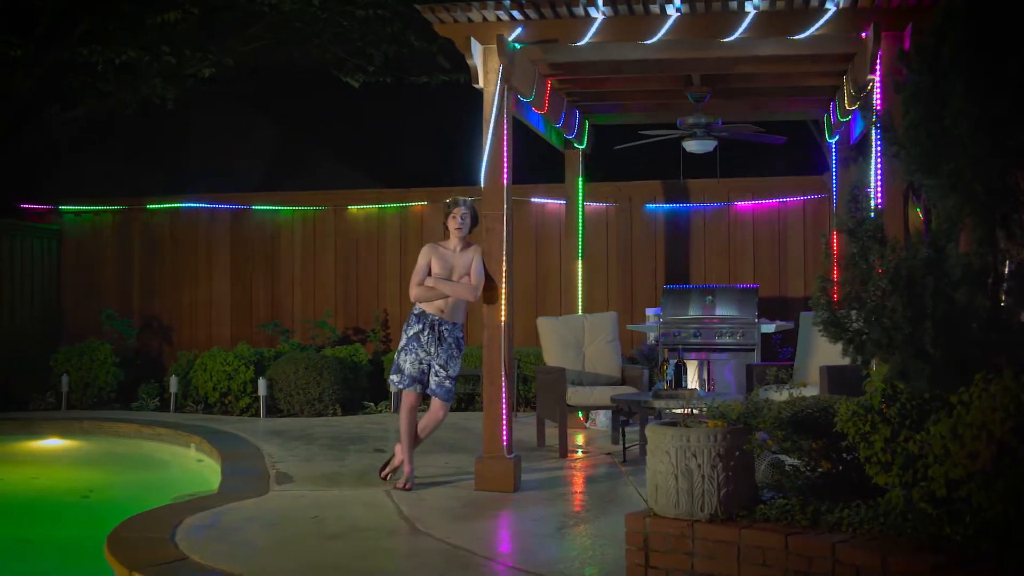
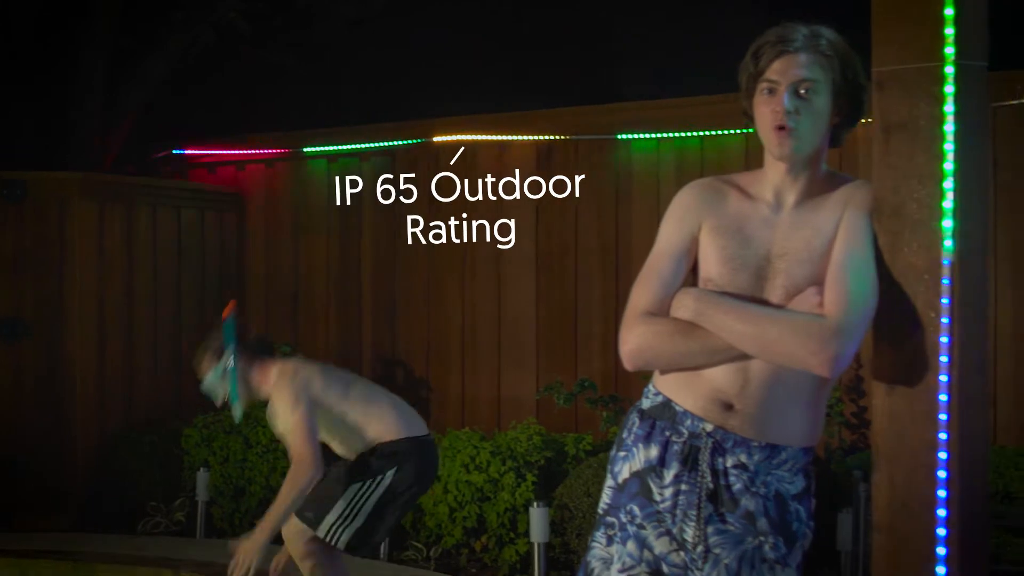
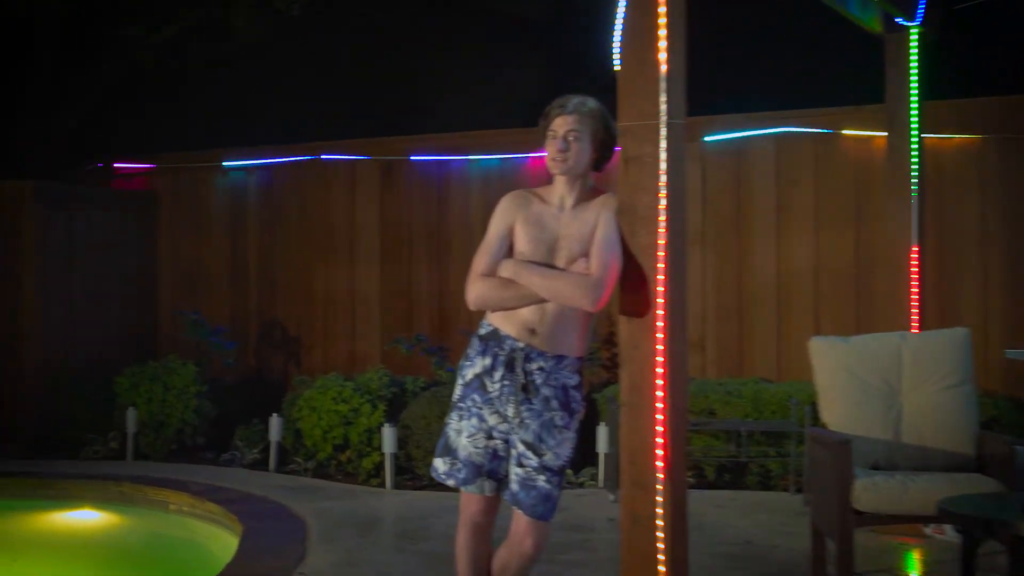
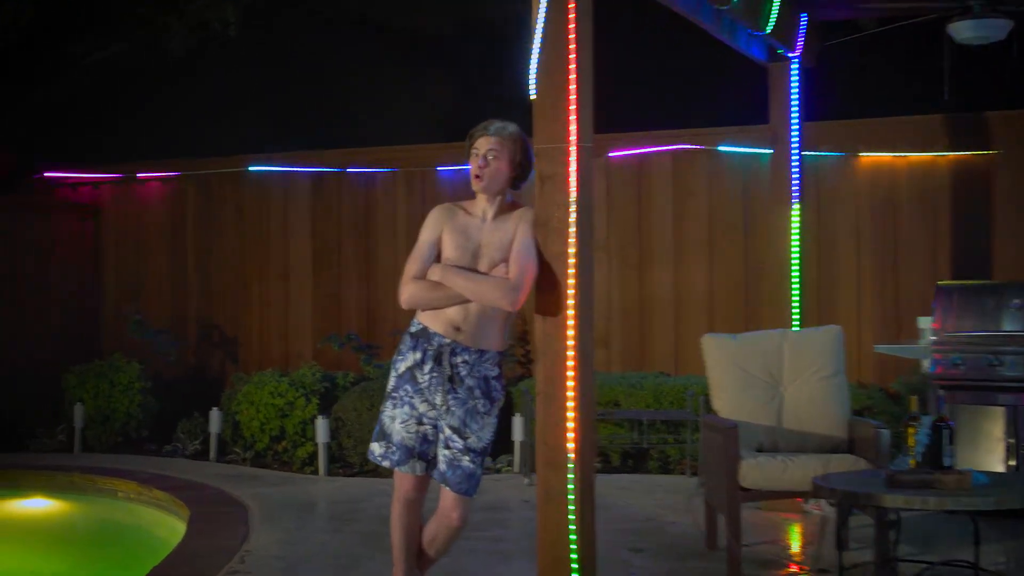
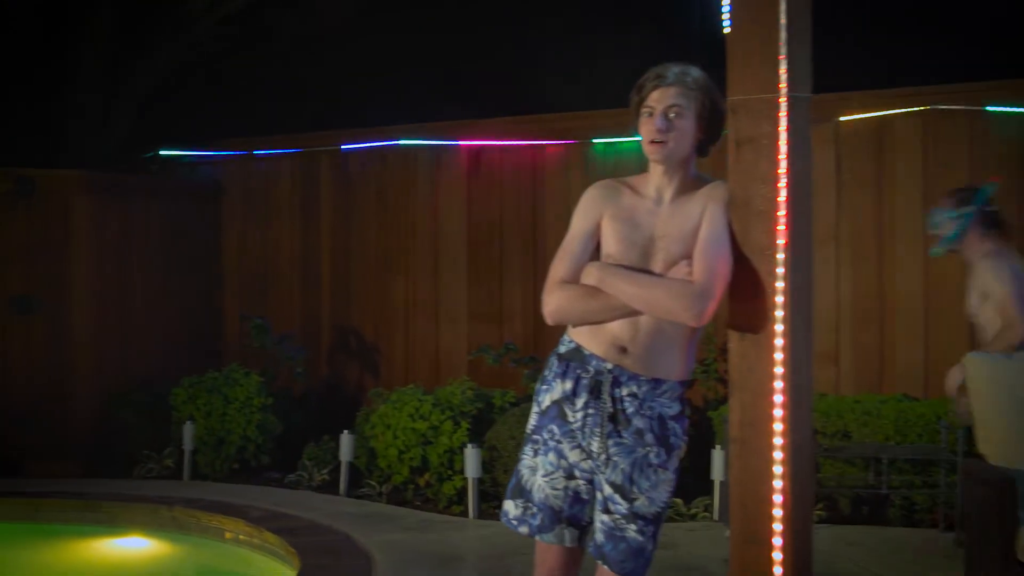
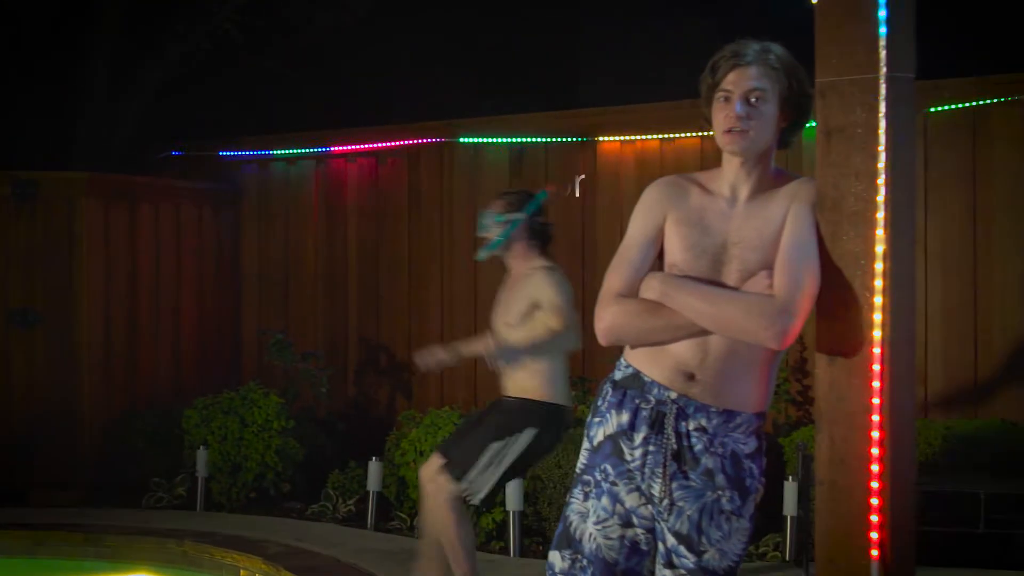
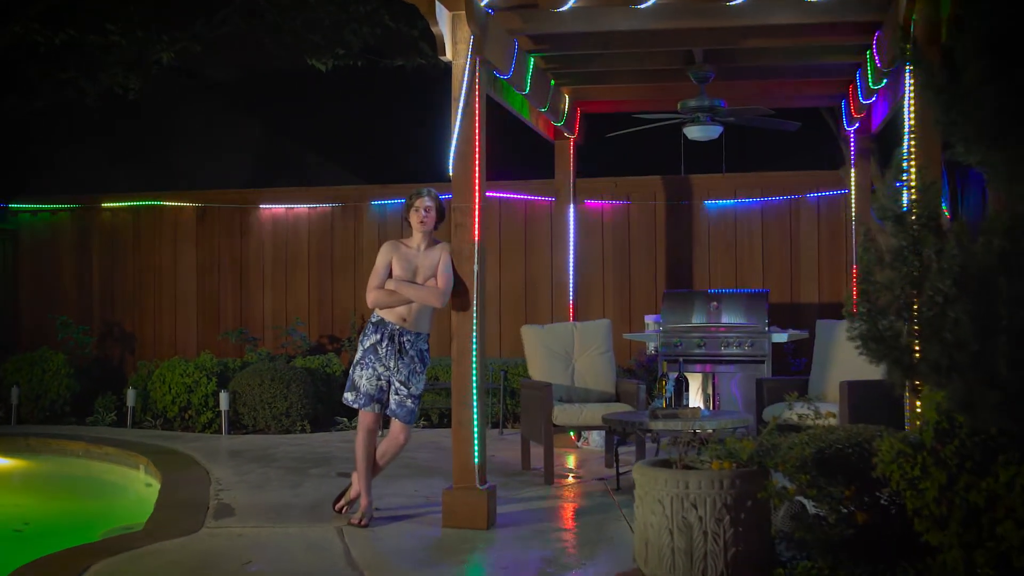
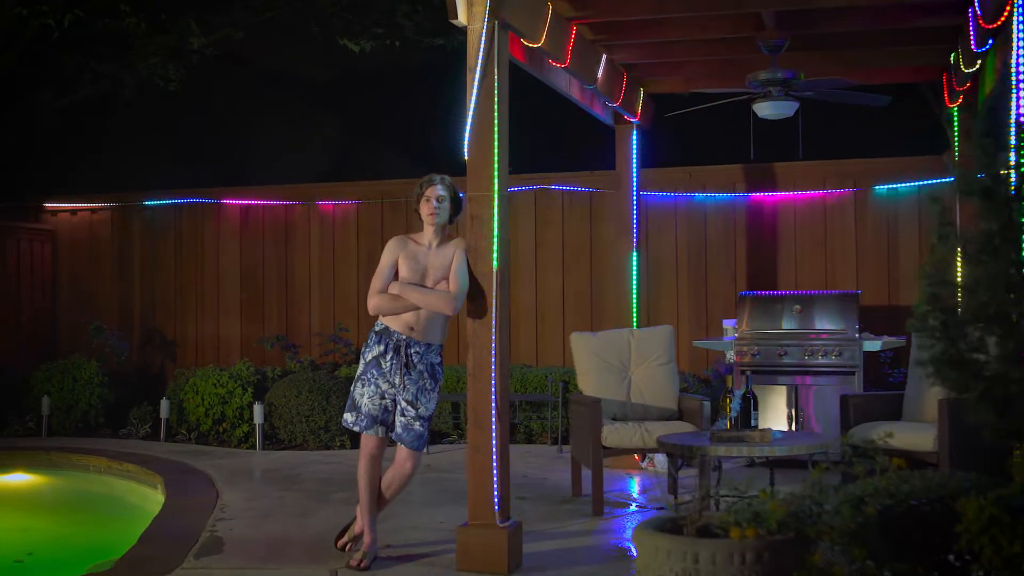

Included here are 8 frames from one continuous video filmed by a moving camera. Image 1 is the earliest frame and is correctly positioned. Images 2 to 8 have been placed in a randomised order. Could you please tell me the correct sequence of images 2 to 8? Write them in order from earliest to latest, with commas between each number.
7, 8, 4, 3, 5, 6, 2
